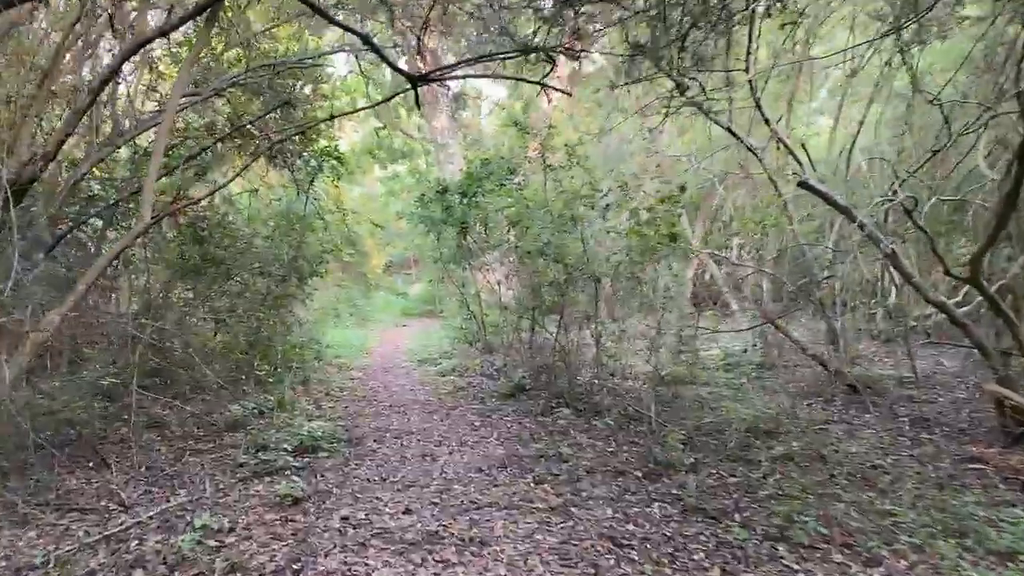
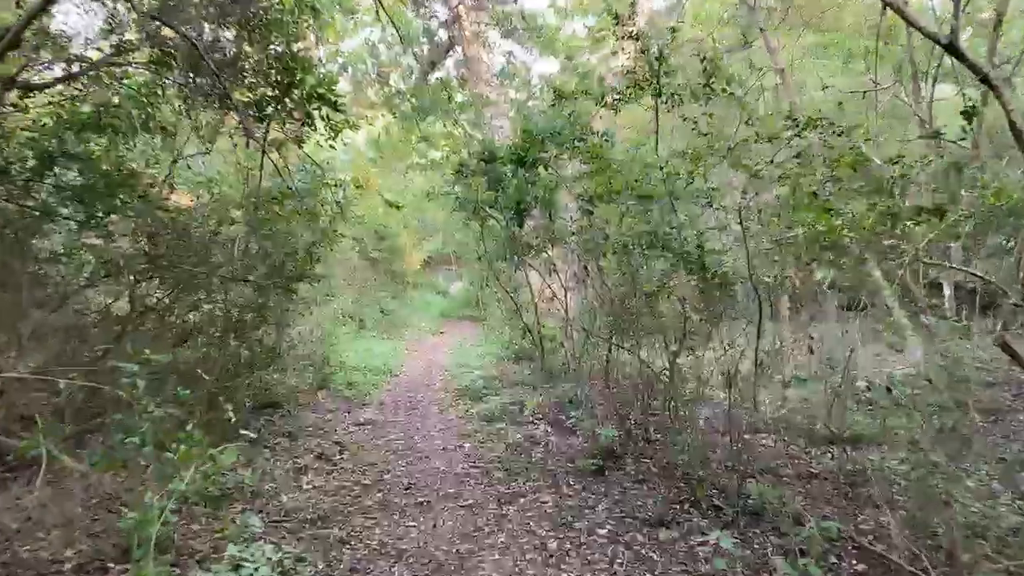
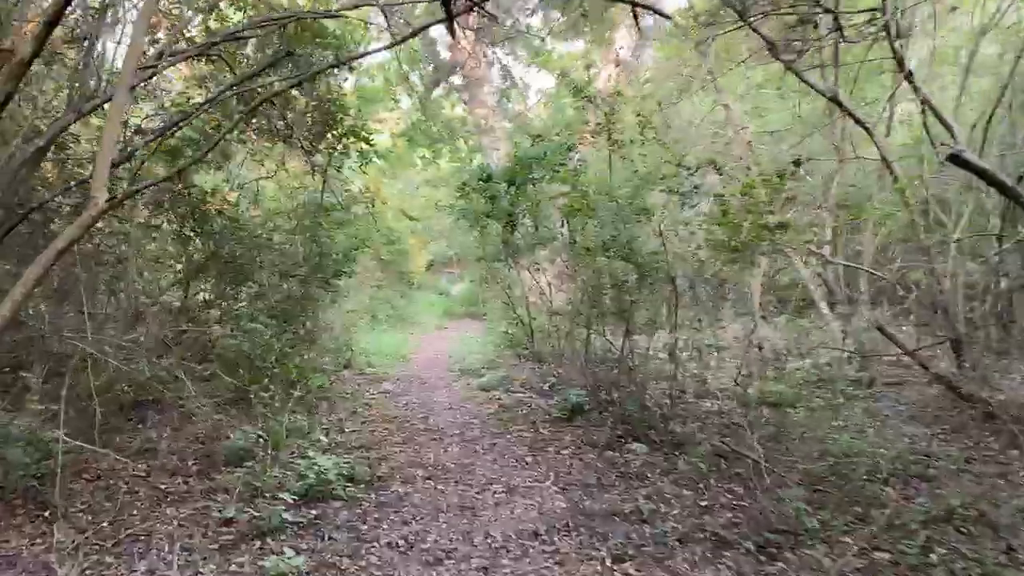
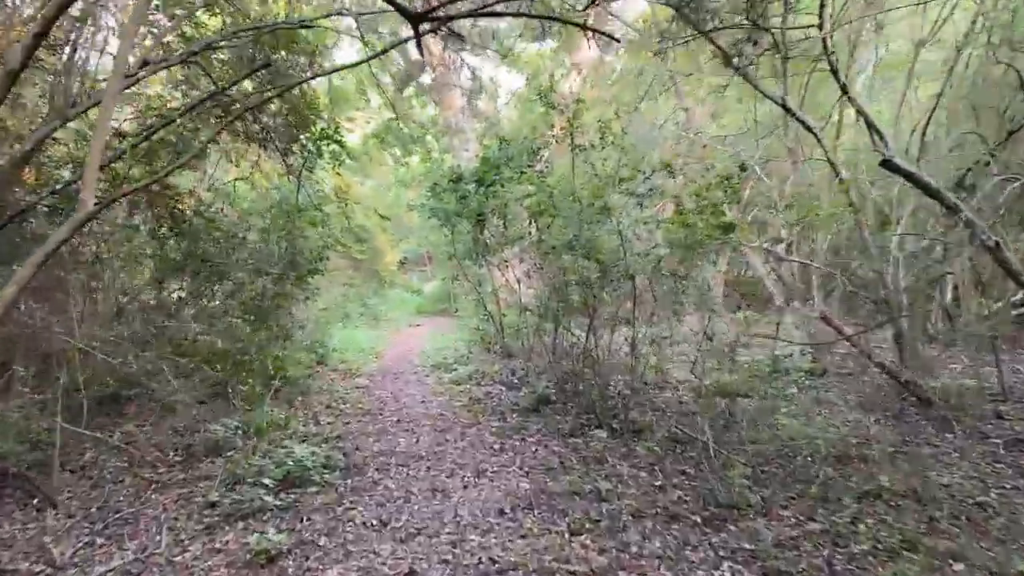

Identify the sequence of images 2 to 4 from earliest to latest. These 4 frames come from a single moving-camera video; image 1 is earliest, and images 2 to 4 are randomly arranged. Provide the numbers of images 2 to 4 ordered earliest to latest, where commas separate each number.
4, 3, 2
